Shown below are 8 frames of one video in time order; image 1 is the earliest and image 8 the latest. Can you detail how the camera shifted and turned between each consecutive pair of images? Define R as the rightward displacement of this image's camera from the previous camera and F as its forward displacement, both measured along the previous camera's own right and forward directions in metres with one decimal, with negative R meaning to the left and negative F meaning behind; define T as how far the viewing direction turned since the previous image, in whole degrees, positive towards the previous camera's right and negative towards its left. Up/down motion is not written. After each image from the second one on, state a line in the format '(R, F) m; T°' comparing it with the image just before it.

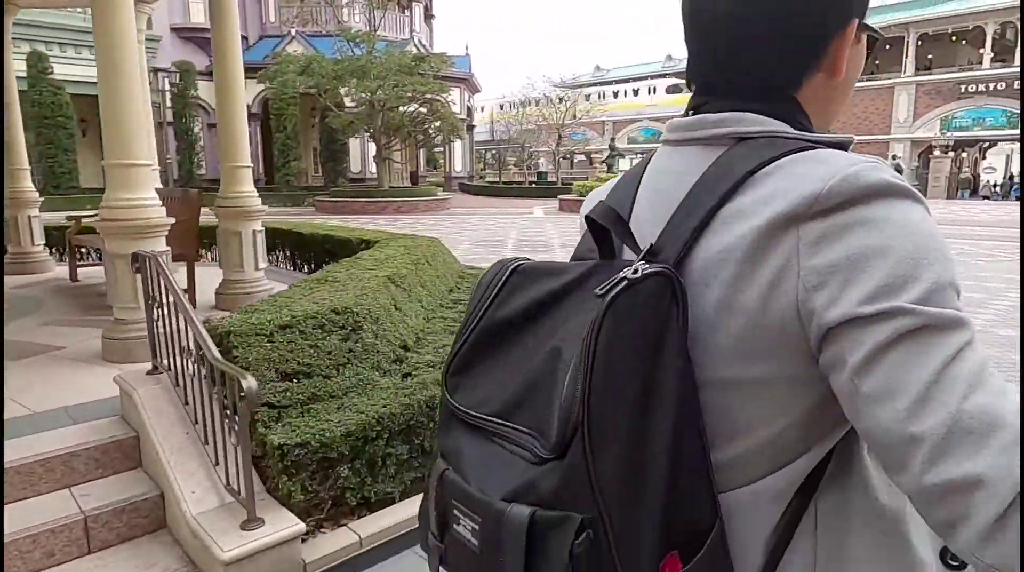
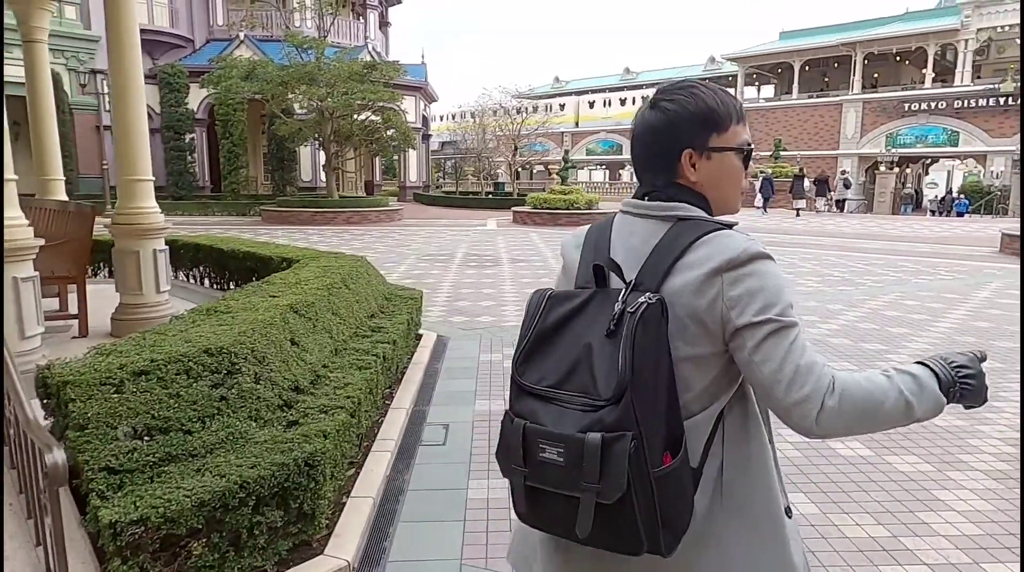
(+0.3, +0.3) m; +3°
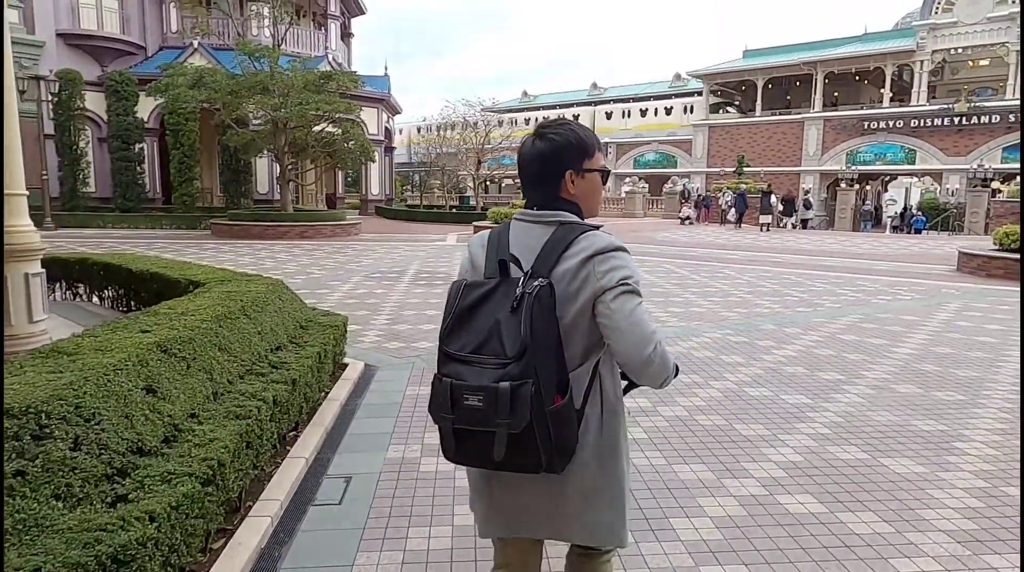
(+0.3, +0.5) m; +3°
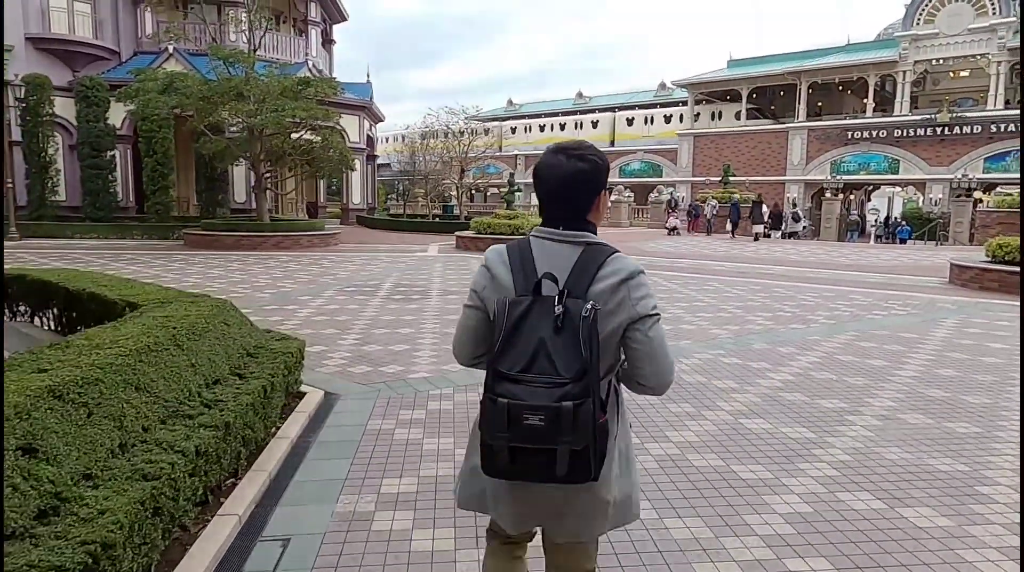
(+0.1, +0.5) m; +1°
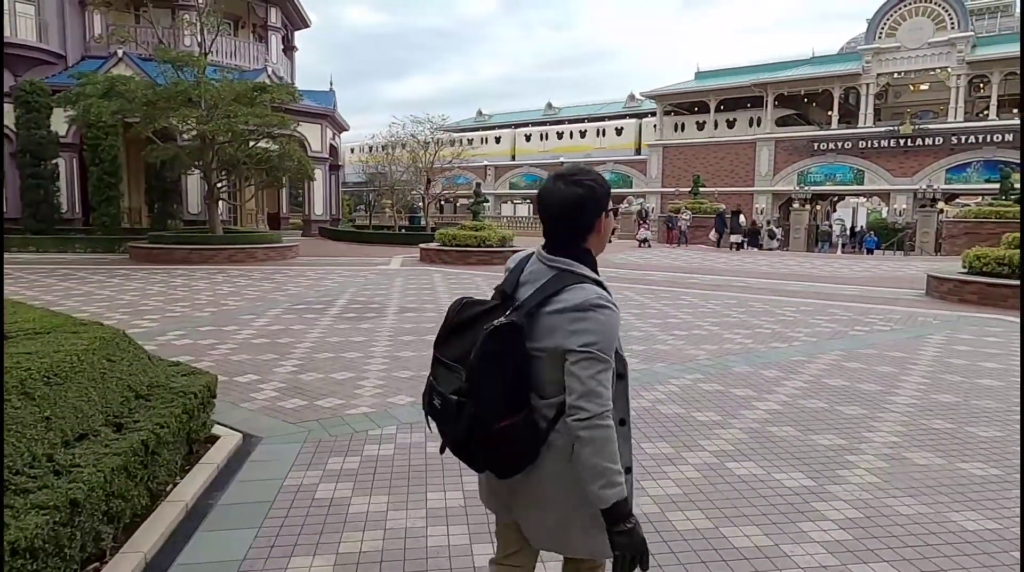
(+0.2, +0.7) m; +2°
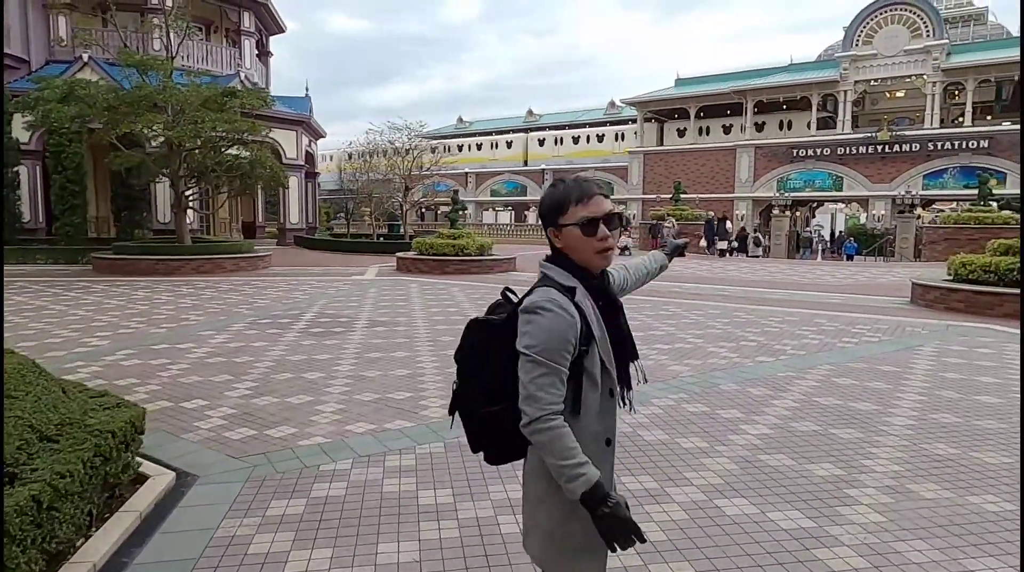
(+0.1, +0.4) m; +1°
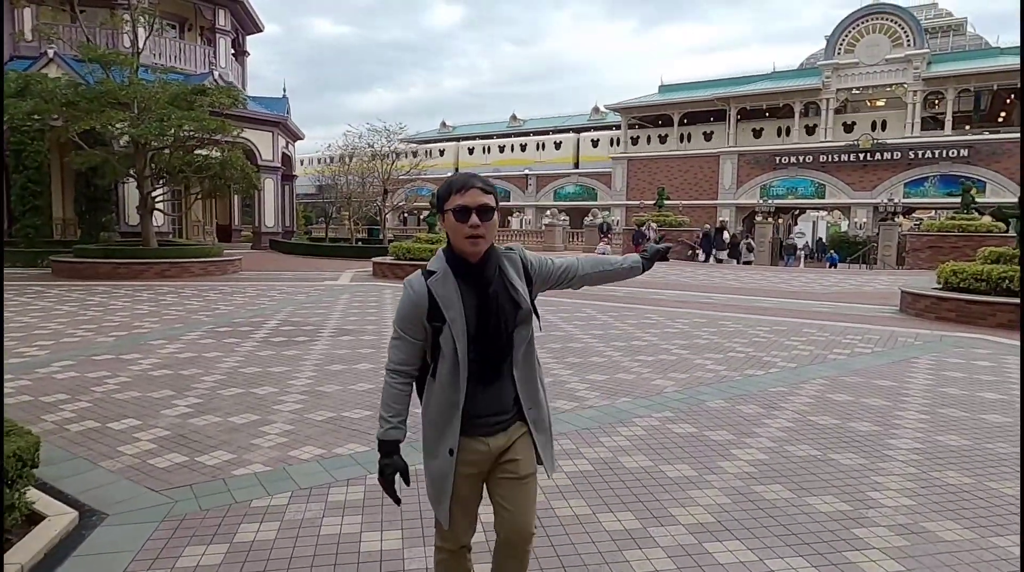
(+0.1, +0.5) m; +1°
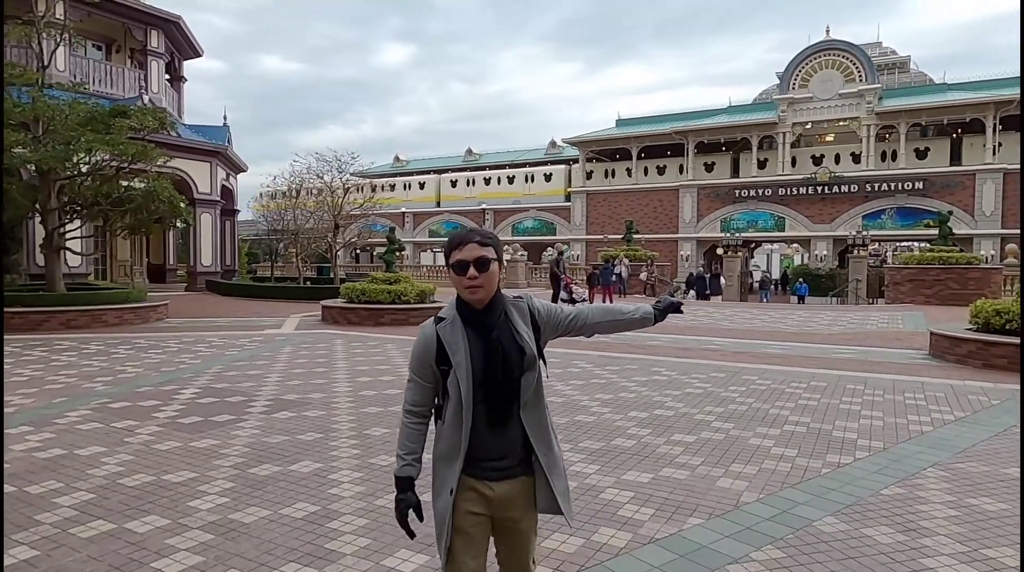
(-0.4, +2.0) m; +4°
